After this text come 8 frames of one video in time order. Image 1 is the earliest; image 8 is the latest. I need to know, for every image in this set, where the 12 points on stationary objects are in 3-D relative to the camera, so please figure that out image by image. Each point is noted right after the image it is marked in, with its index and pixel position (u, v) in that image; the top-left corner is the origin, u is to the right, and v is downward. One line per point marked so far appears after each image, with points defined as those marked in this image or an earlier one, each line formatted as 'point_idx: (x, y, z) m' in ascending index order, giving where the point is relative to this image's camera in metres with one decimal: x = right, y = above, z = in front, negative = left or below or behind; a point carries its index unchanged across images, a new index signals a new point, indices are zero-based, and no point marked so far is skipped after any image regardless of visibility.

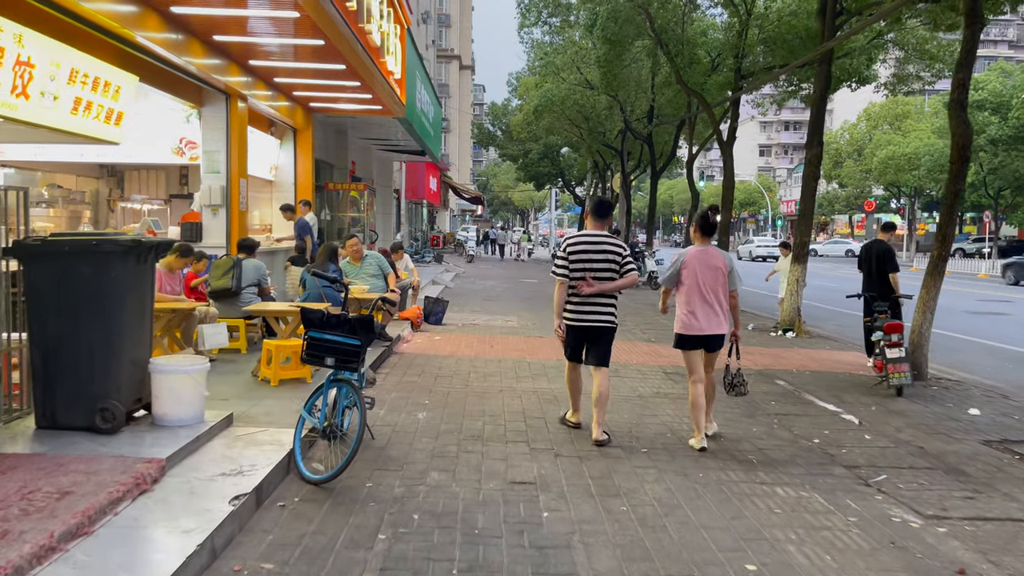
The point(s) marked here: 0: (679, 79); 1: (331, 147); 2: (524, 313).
0: (+3.6, +4.5, +16.6) m
1: (-4.0, +3.1, +16.8) m
2: (+0.2, -0.4, +13.8) m
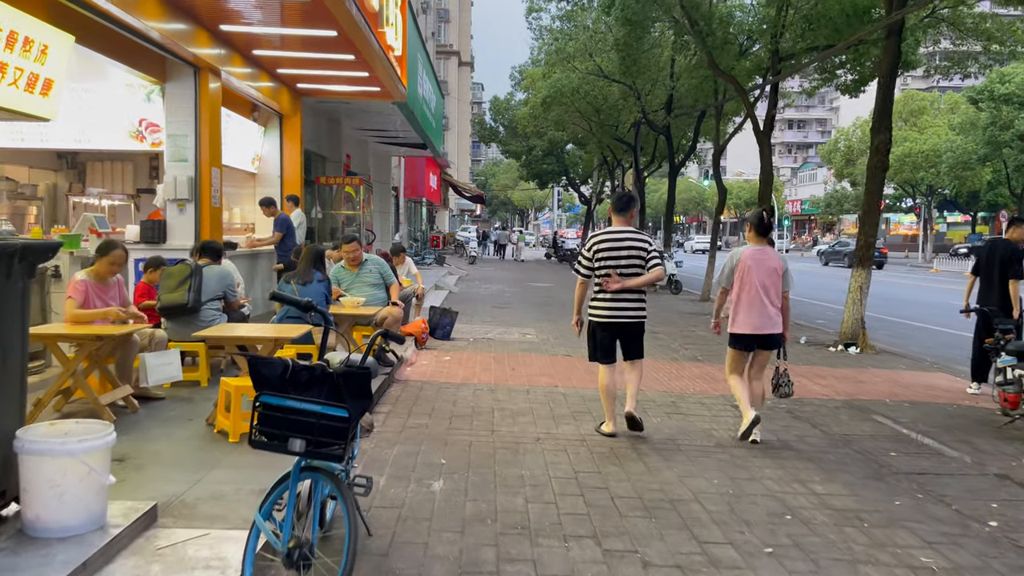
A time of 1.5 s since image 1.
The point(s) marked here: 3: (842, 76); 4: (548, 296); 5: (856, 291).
0: (+3.9, +4.4, +15.0) m
1: (-3.8, +3.0, +15.1) m
2: (+0.5, -0.6, +12.1) m
3: (+8.2, +5.3, +18.9) m
4: (+0.8, -0.2, +17.3) m
5: (+4.7, 0.0, +10.5) m
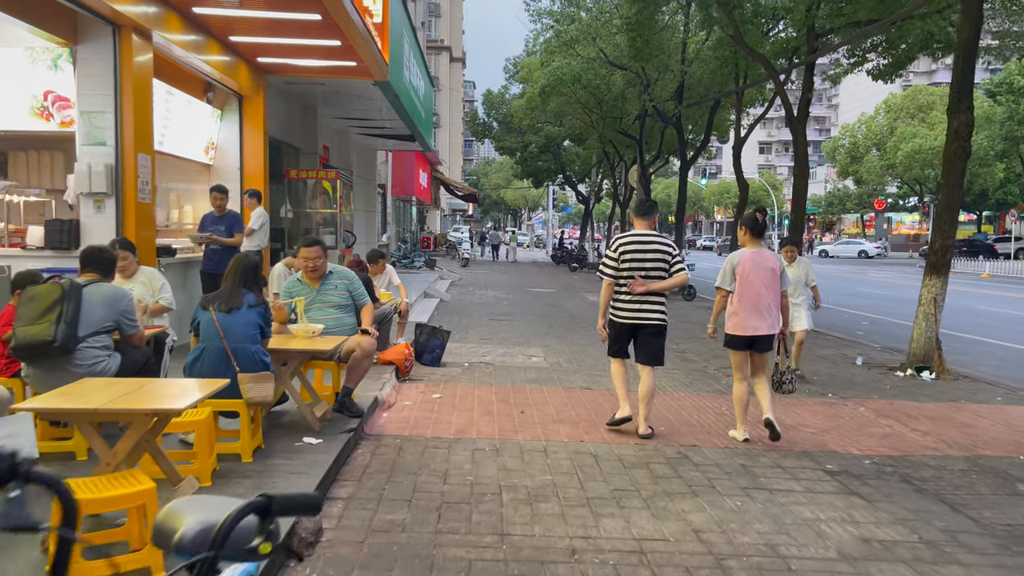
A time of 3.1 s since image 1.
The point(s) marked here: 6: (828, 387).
0: (+3.9, +4.3, +13.2) m
1: (-3.8, +2.8, +13.2) m
2: (+0.5, -0.7, +10.3) m
3: (+8.1, +5.1, +17.1) m
4: (+0.8, -0.3, +15.4) m
5: (+4.7, -0.2, +8.7) m
6: (+3.3, -1.0, +7.9) m
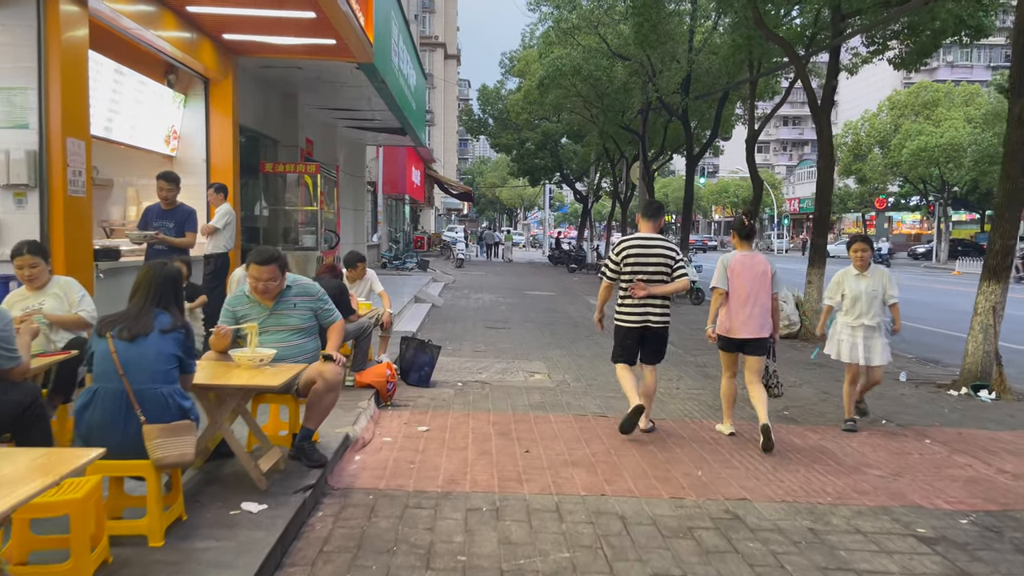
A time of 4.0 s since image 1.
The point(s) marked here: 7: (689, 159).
0: (+3.8, +4.2, +12.1) m
1: (-3.8, +2.7, +12.1) m
2: (+0.5, -0.8, +9.2) m
3: (+8.1, +5.1, +16.1) m
4: (+0.7, -0.4, +14.3) m
5: (+4.7, -0.3, +7.6) m
6: (+3.3, -1.1, +6.8) m
7: (+4.4, +3.2, +19.2) m
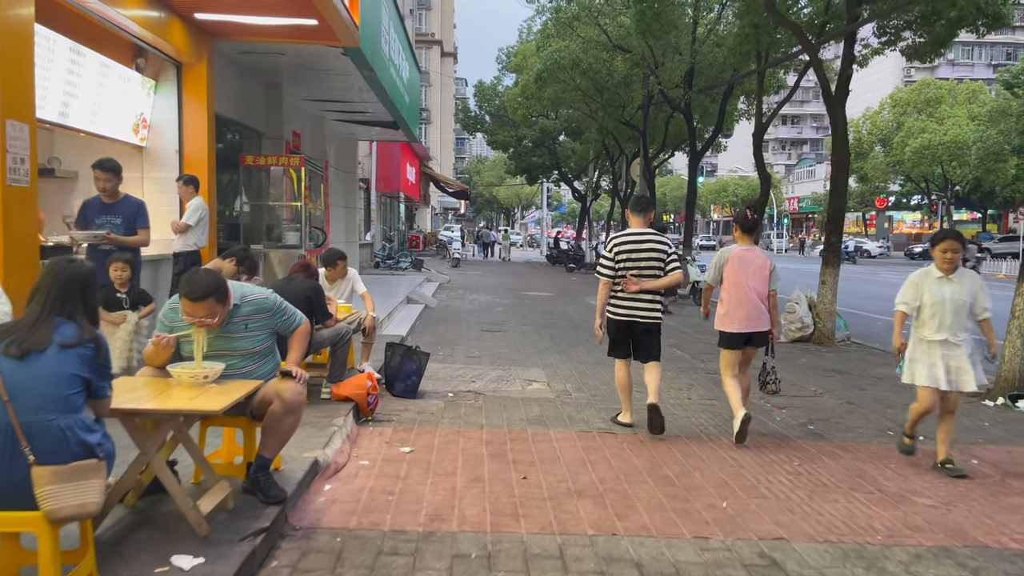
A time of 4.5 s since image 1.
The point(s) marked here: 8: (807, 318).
0: (+3.8, +4.2, +11.4) m
1: (-3.9, +2.7, +11.4) m
2: (+0.4, -0.8, +8.5) m
3: (+8.0, +5.1, +15.4) m
4: (+0.7, -0.4, +13.7) m
5: (+4.7, -0.3, +7.0) m
6: (+3.2, -1.1, +6.2) m
7: (+4.4, +3.2, +18.6) m
8: (+4.2, -0.4, +10.9) m
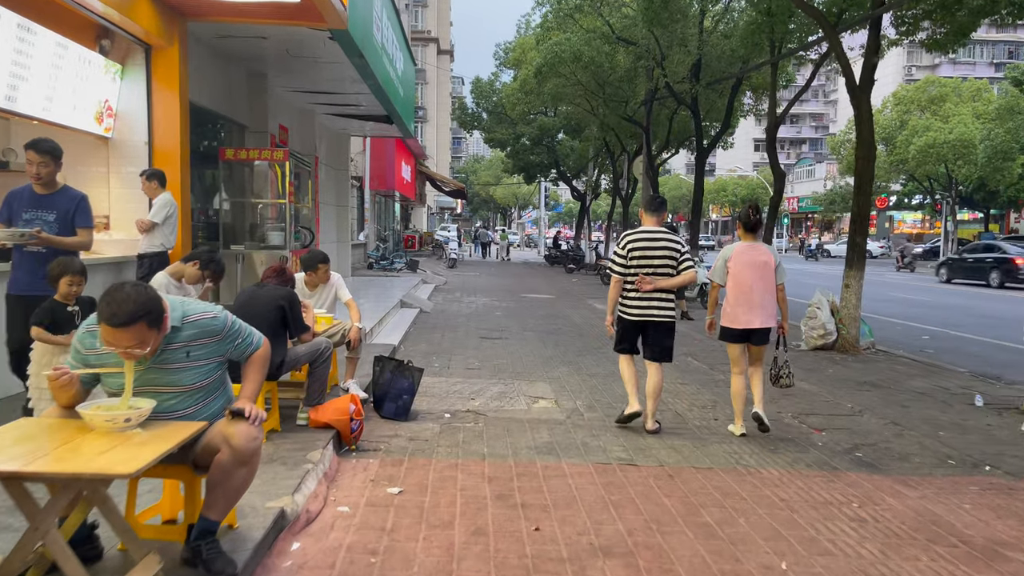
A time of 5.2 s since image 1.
0: (+3.8, +4.2, +10.7) m
1: (-3.8, +2.7, +10.7) m
2: (+0.5, -0.8, +7.8) m
3: (+8.0, +5.0, +14.7) m
4: (+0.7, -0.5, +12.9) m
5: (+4.7, -0.3, +6.3) m
6: (+3.3, -1.2, +5.4) m
7: (+4.3, +3.2, +17.8) m
8: (+4.2, -0.5, +10.1) m
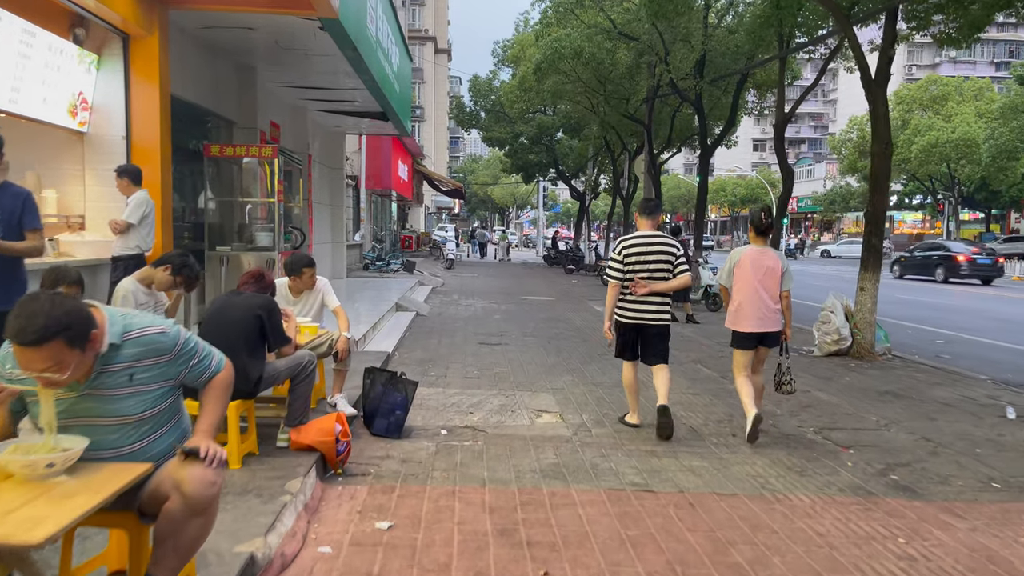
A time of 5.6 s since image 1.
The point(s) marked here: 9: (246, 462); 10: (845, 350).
0: (+3.8, +4.1, +10.2) m
1: (-3.8, +2.6, +10.2) m
2: (+0.5, -0.9, +7.3) m
3: (+8.0, +5.0, +14.3) m
4: (+0.7, -0.5, +12.5) m
5: (+4.8, -0.4, +5.8) m
6: (+3.3, -1.2, +5.0) m
7: (+4.3, +3.1, +17.4) m
8: (+4.2, -0.5, +9.7) m
9: (-1.4, -0.9, +4.1) m
10: (+4.2, -0.8, +9.7) m
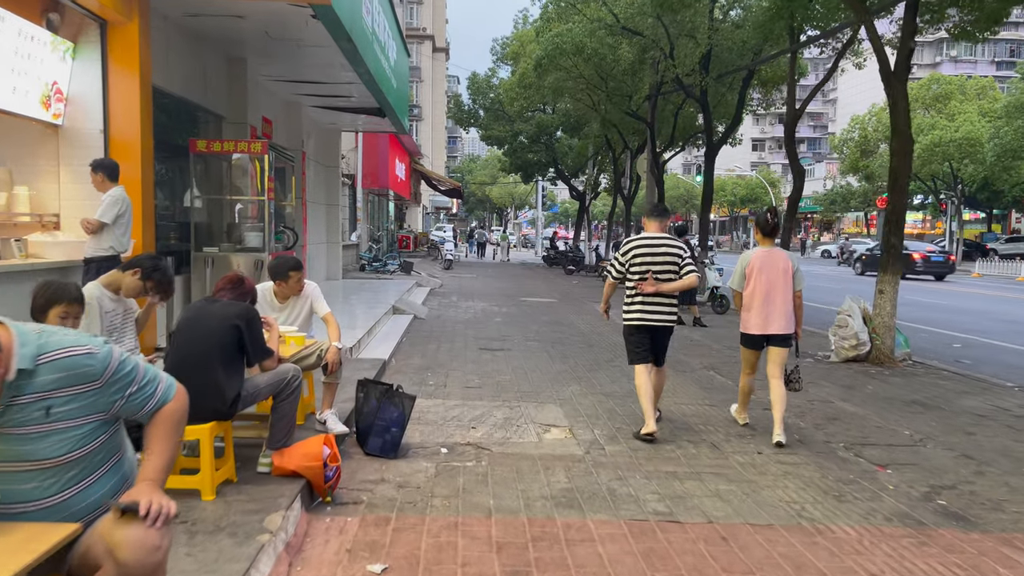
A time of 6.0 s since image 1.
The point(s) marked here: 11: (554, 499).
0: (+3.8, +4.1, +9.8) m
1: (-3.8, +2.6, +9.7) m
2: (+0.5, -0.9, +6.8) m
3: (+8.0, +4.9, +13.8) m
4: (+0.7, -0.6, +12.0) m
5: (+4.8, -0.4, +5.4) m
6: (+3.3, -1.2, +4.5) m
7: (+4.3, +3.1, +16.9) m
8: (+4.2, -0.5, +9.3) m
9: (-1.4, -1.0, +3.6) m
10: (+4.3, -0.8, +9.3) m
11: (+0.2, -1.1, +4.1) m
